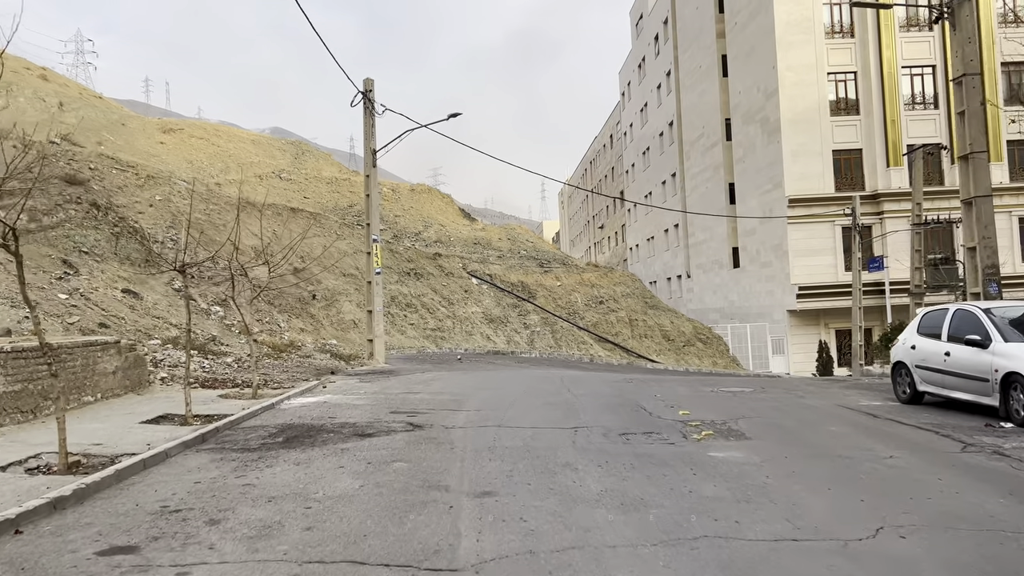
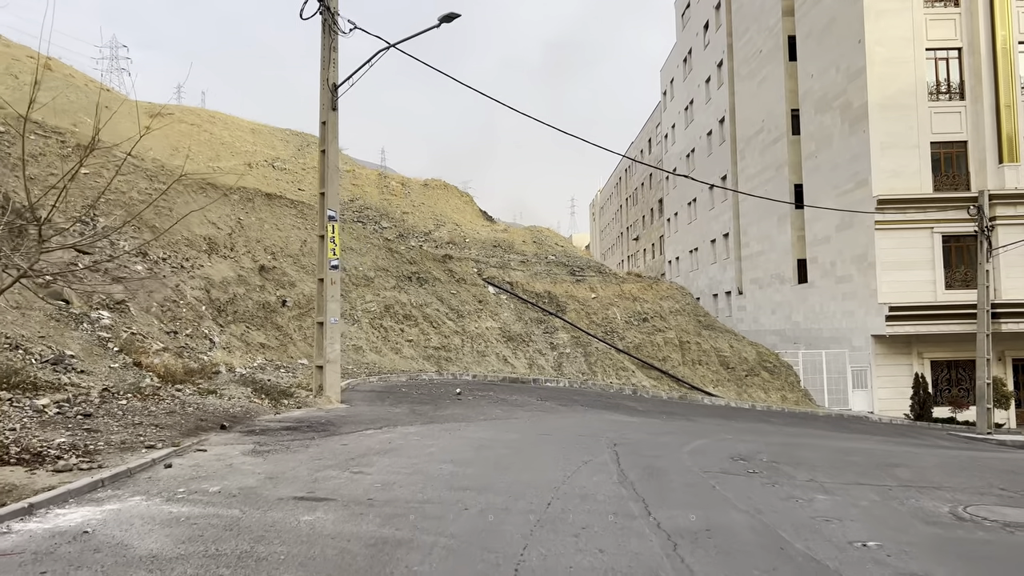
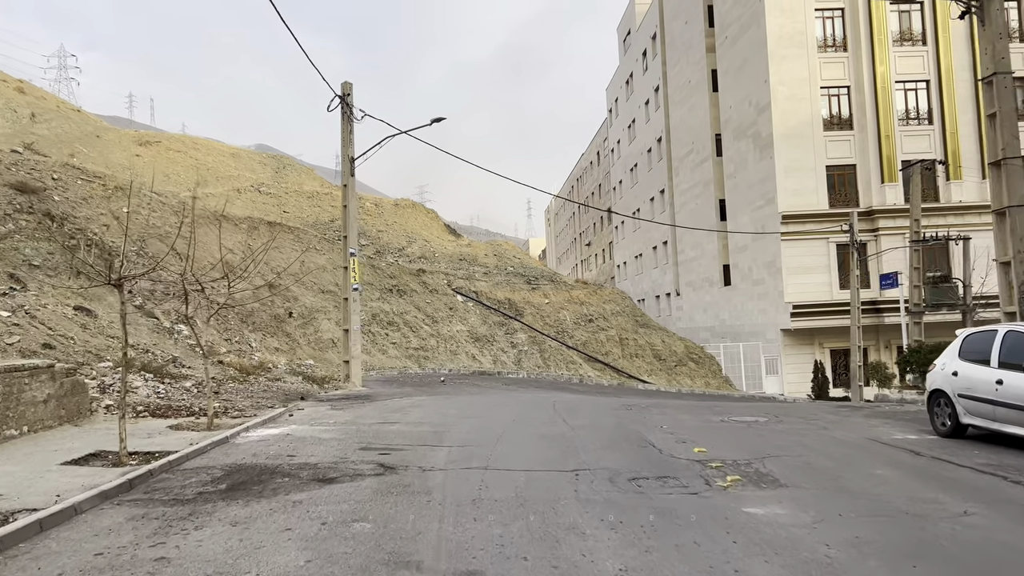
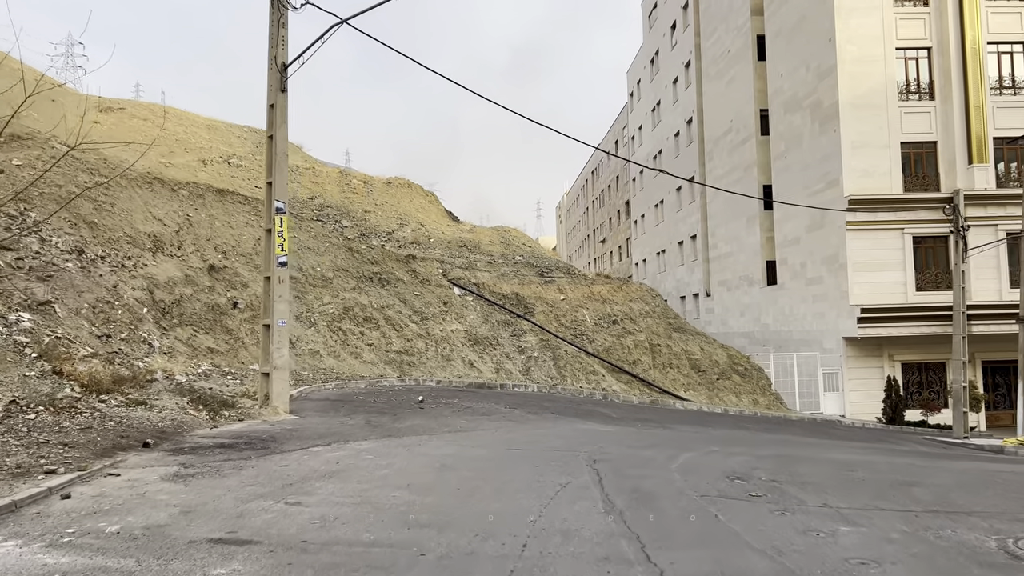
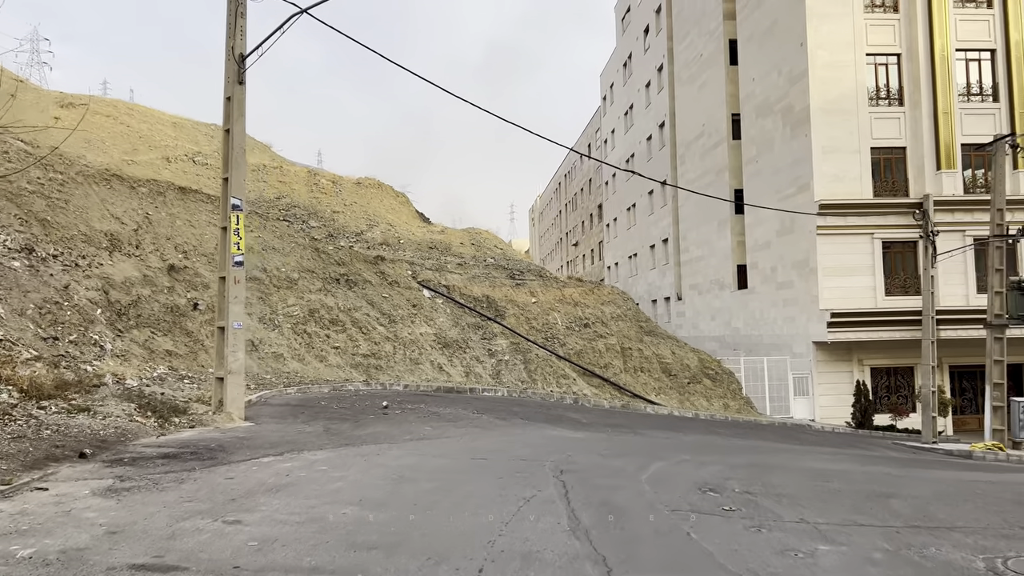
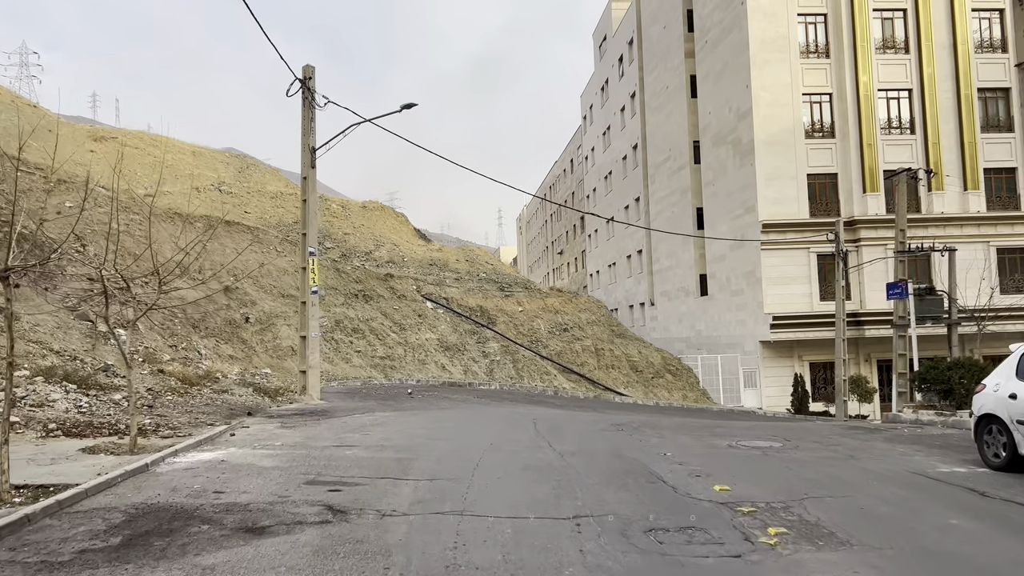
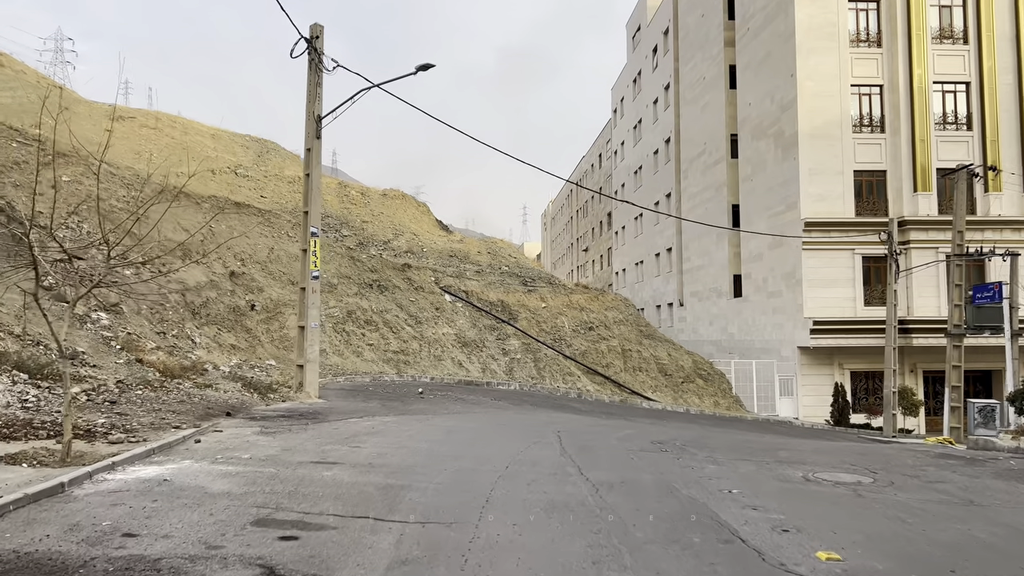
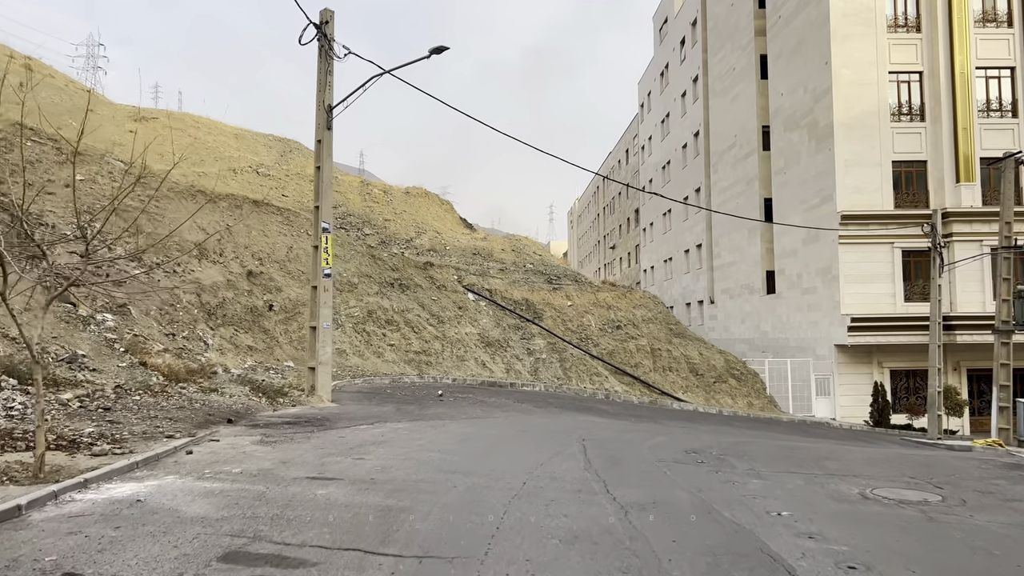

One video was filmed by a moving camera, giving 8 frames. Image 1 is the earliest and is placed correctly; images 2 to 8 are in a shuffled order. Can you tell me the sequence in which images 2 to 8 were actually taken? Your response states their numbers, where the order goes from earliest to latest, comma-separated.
3, 6, 7, 8, 2, 4, 5
